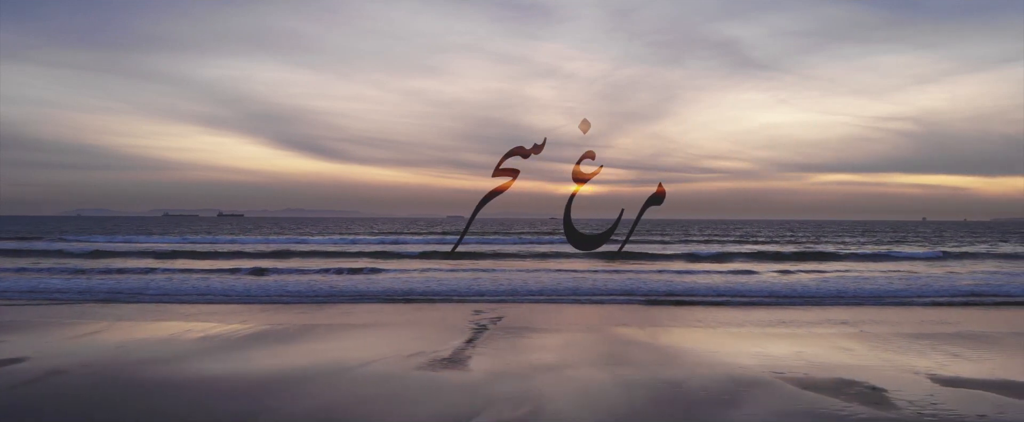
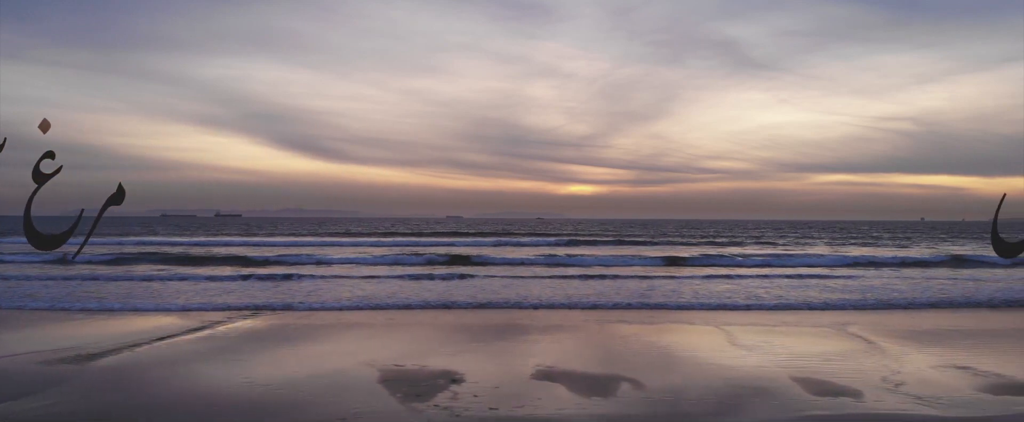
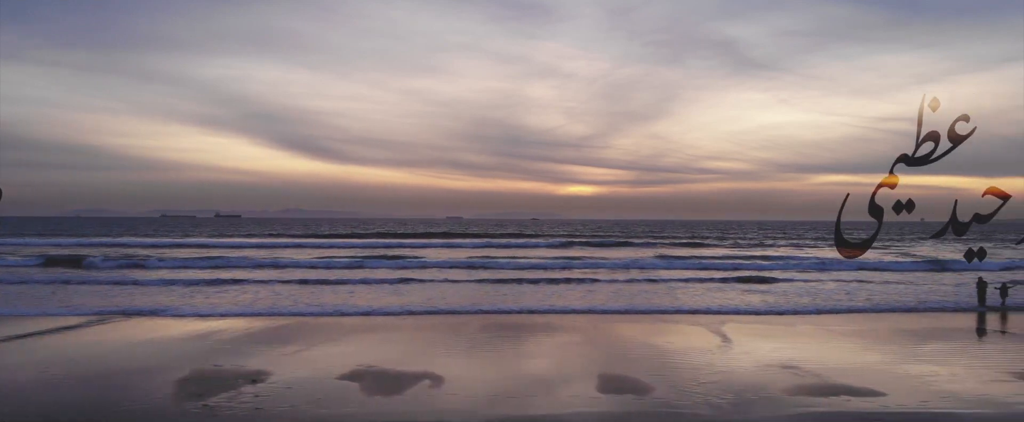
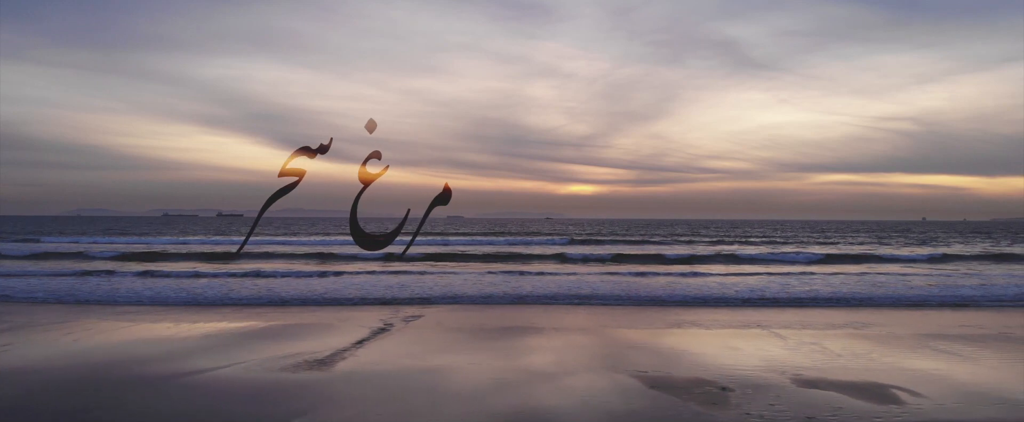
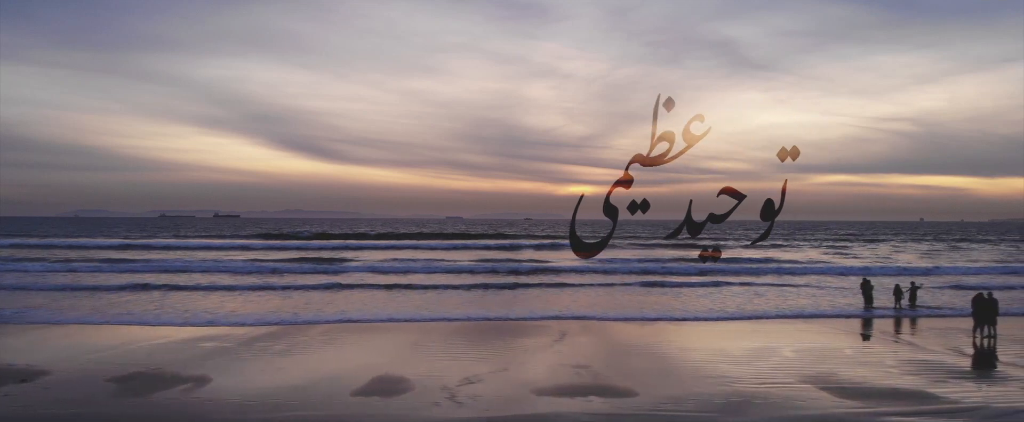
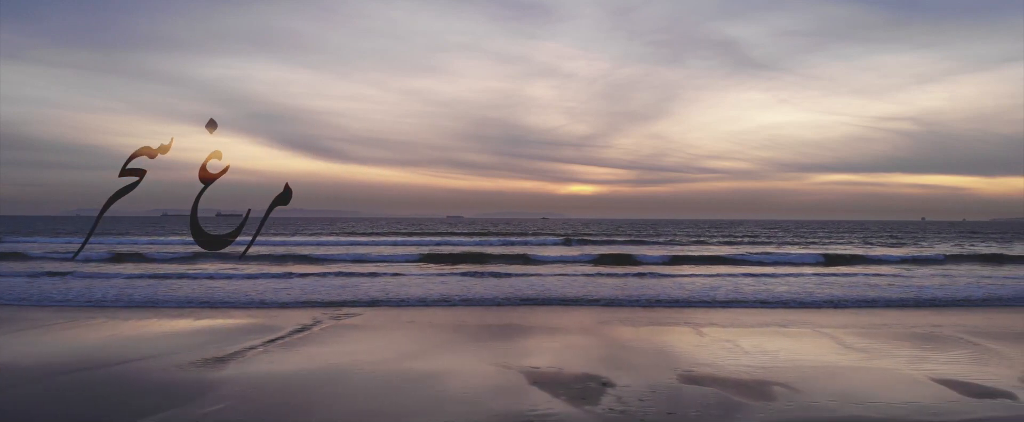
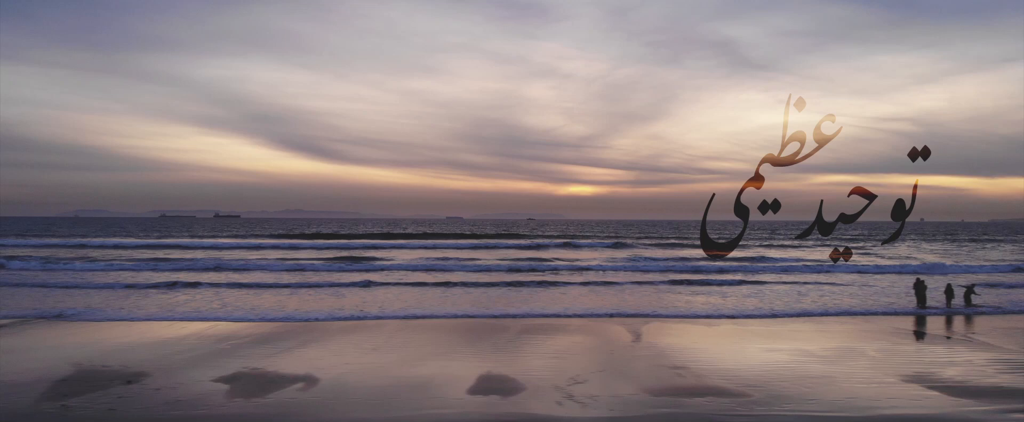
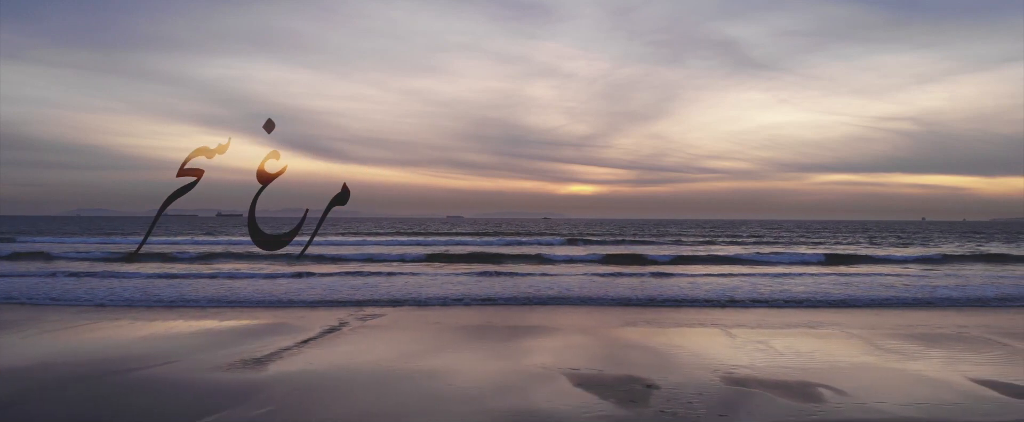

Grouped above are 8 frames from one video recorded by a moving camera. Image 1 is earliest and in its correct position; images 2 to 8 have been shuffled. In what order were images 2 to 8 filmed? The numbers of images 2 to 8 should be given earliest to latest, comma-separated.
4, 8, 6, 2, 3, 7, 5
